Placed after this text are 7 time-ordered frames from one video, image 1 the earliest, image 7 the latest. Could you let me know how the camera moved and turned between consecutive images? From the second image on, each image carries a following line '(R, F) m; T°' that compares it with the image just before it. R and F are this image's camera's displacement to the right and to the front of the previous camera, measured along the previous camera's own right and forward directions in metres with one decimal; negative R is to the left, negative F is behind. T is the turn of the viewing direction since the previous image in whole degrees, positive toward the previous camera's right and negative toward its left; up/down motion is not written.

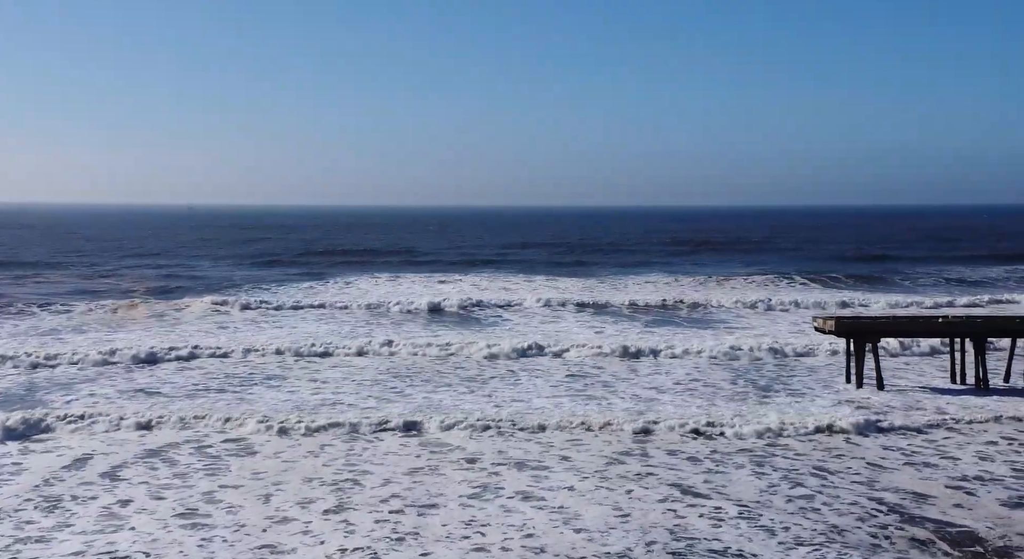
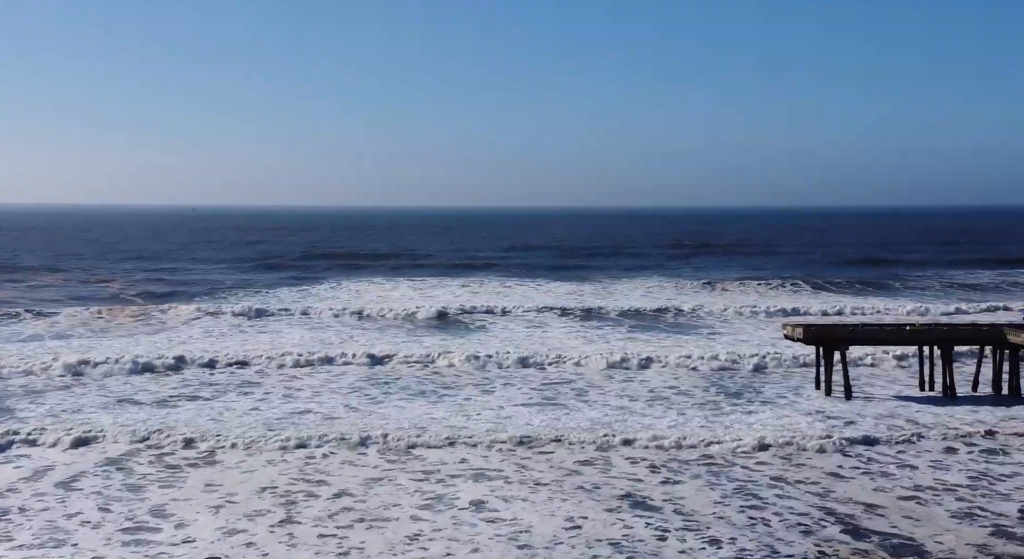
(+1.2, -0.2) m; 0°
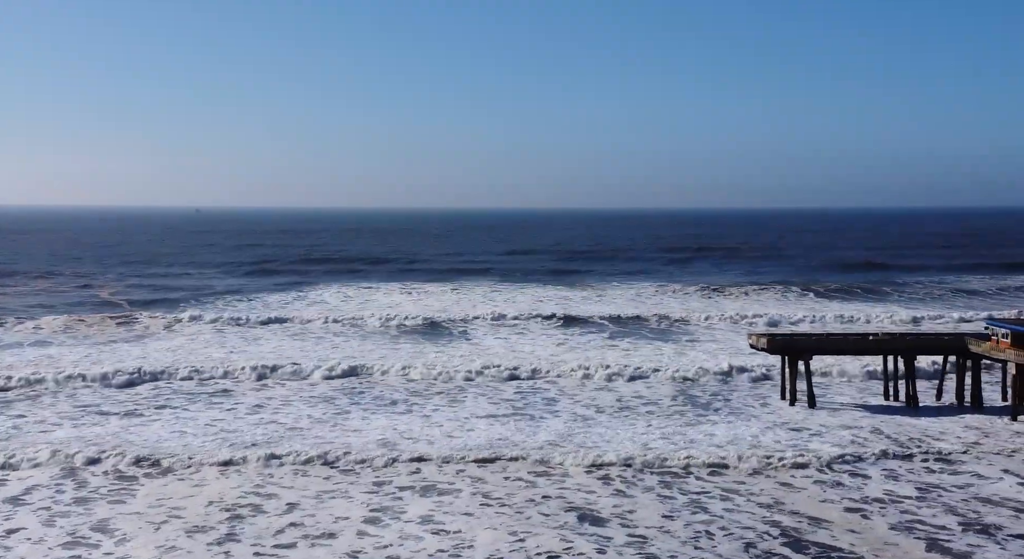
(+1.3, -0.2) m; +1°
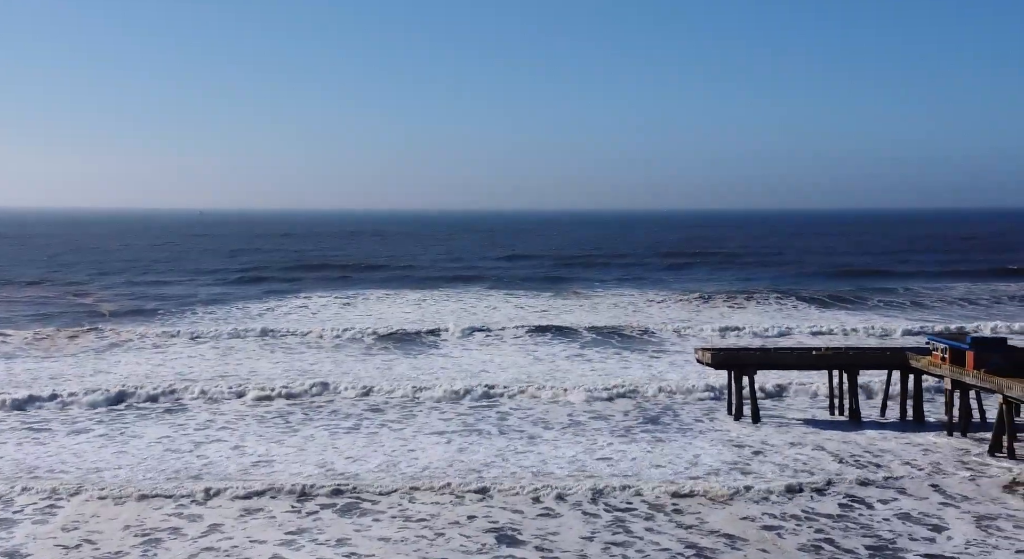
(+2.0, -0.3) m; +1°
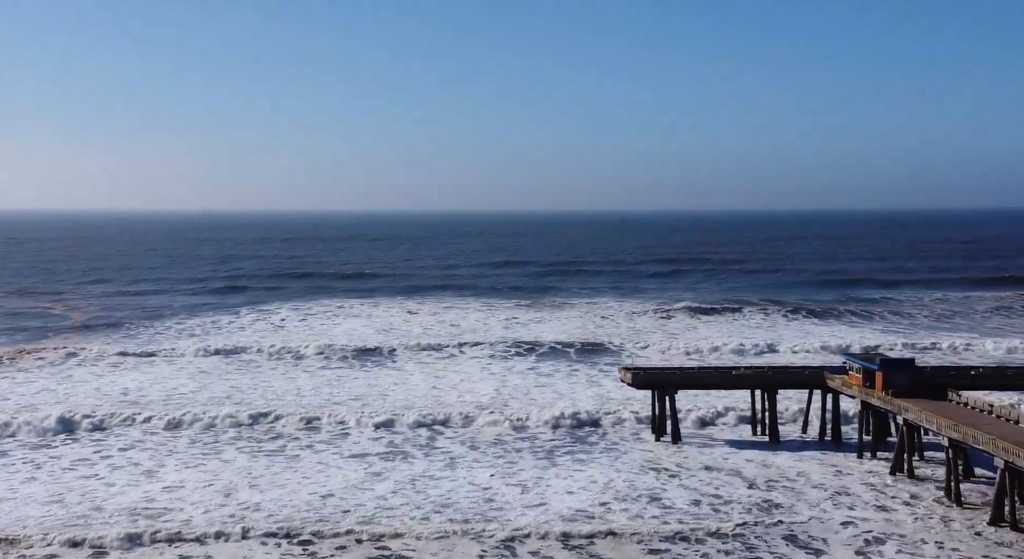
(+2.9, -0.4) m; +1°
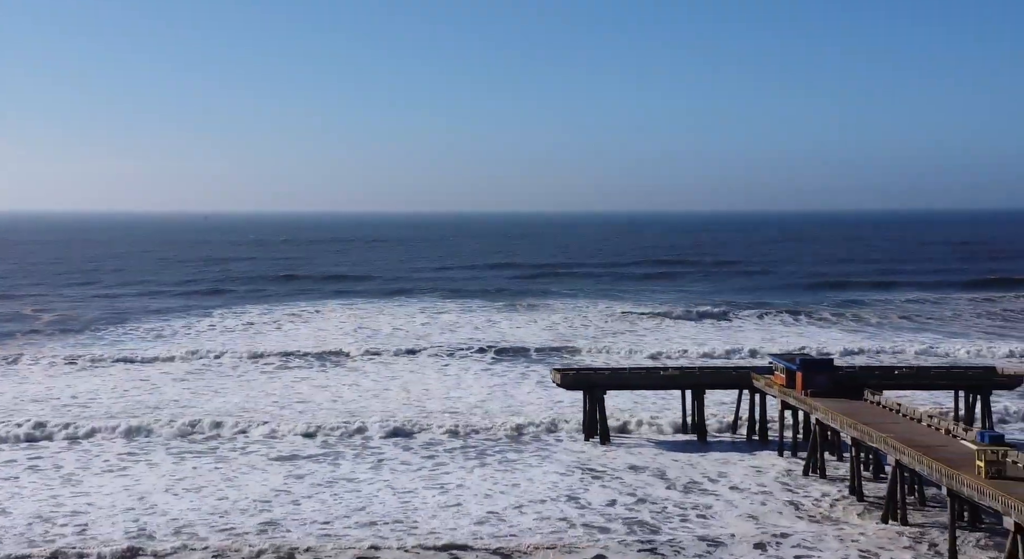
(+2.5, -0.2) m; +1°
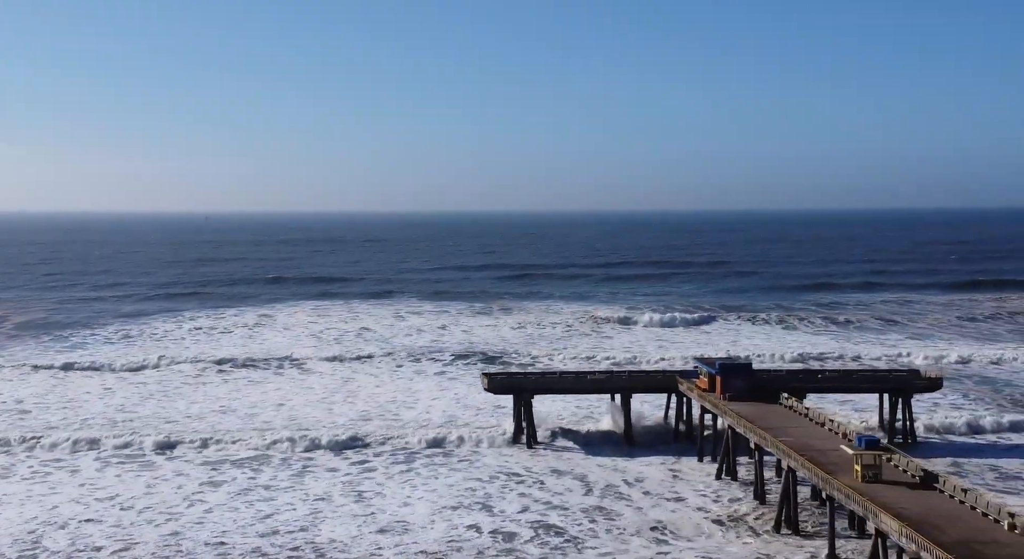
(+2.5, -0.1) m; +1°
